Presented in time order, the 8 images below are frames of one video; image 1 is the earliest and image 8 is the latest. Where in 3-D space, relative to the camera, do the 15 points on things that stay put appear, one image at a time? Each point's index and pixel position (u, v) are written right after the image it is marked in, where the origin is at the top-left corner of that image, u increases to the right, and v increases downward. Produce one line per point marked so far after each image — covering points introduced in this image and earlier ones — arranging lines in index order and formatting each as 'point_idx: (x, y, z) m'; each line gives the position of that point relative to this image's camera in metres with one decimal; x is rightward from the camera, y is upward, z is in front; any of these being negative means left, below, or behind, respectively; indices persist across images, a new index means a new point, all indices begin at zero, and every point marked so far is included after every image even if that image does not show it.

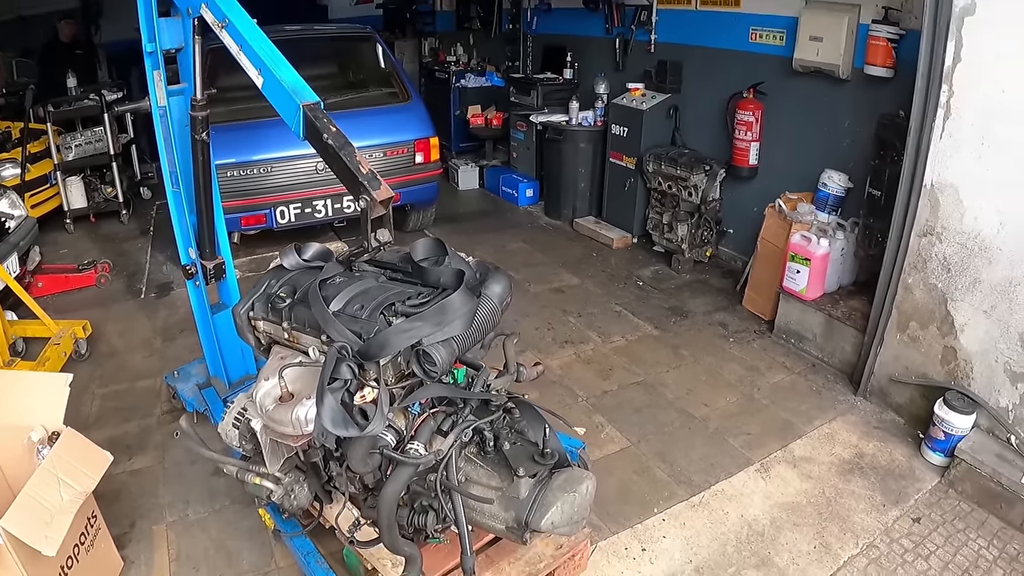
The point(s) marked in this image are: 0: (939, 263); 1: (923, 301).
0: (+1.7, 0.0, +3.1) m
1: (+1.7, -0.1, +3.1) m
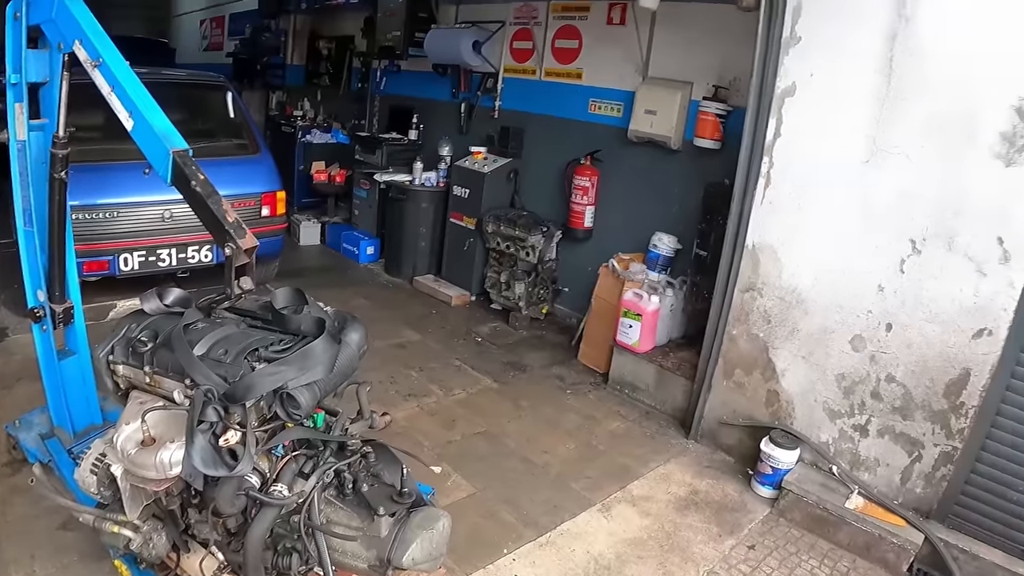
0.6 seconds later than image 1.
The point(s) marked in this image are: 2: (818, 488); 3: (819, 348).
0: (+1.1, -0.1, +3.2) m
1: (+1.0, -0.3, +3.3) m
2: (+1.3, -0.9, +3.0) m
3: (+1.3, -0.3, +3.1) m
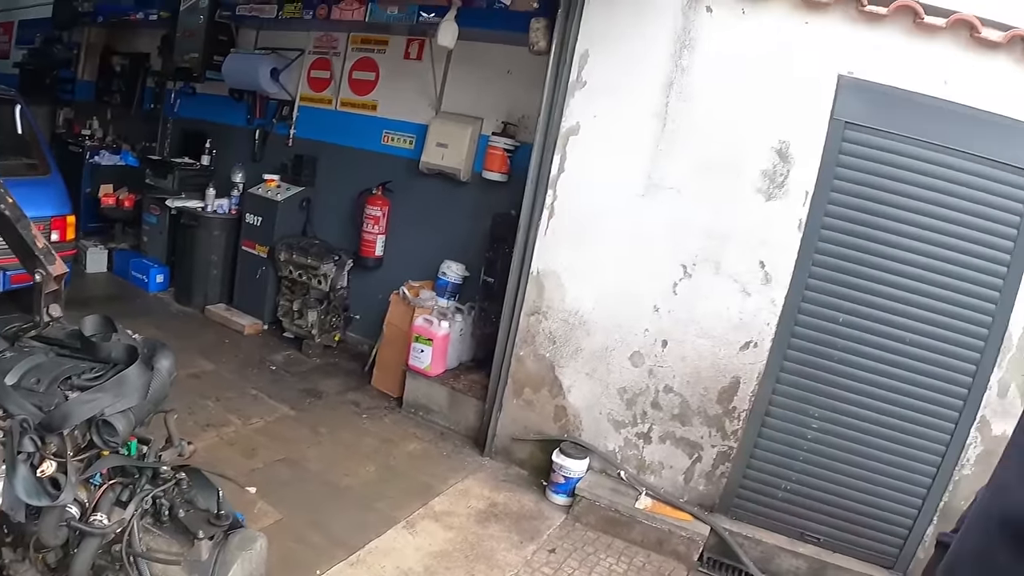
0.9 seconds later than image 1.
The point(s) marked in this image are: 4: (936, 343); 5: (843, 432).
0: (+0.2, -0.2, +3.4) m
1: (+0.1, -0.4, +3.5) m
2: (+0.5, -1.0, +3.3) m
3: (+0.4, -0.4, +3.3) m
4: (+2.0, -0.2, +3.1) m
5: (+1.6, -0.7, +3.2) m
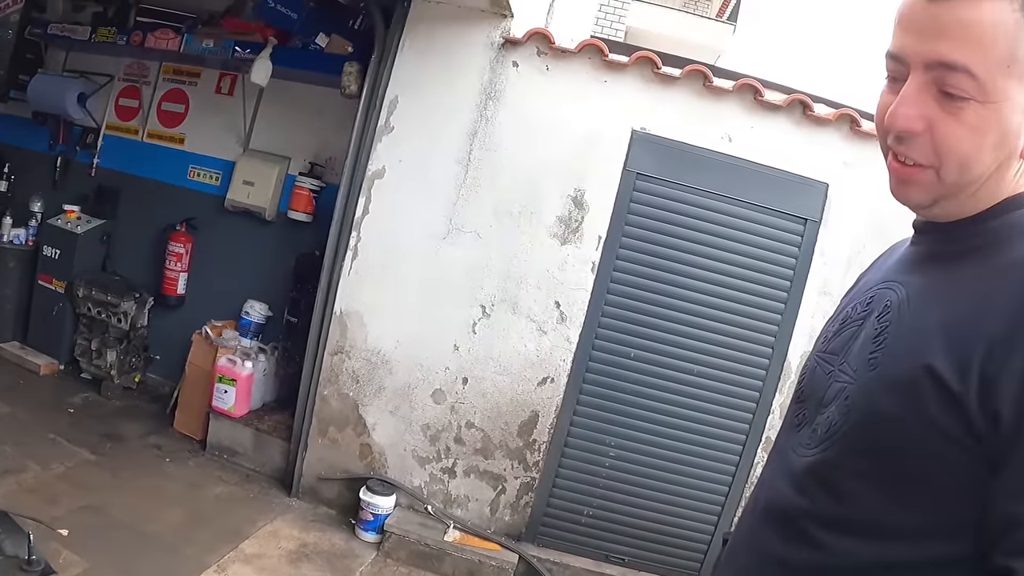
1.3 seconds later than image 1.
0: (-0.8, -0.4, +3.5) m
1: (-0.9, -0.6, +3.5) m
2: (-0.5, -1.2, +3.3) m
3: (-0.5, -0.6, +3.4) m
4: (+1.0, -0.4, +3.4) m
5: (+0.6, -0.9, +3.5) m
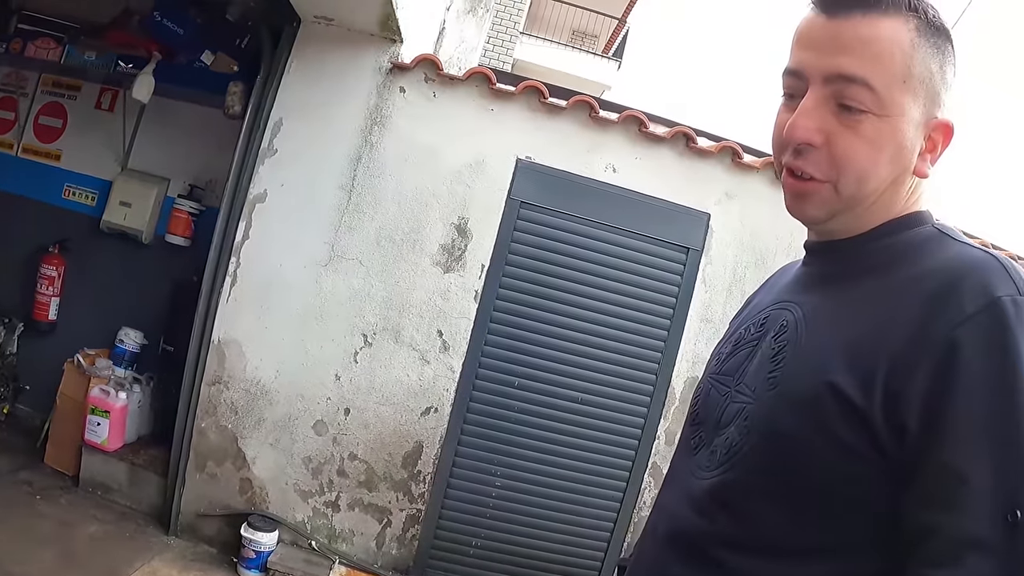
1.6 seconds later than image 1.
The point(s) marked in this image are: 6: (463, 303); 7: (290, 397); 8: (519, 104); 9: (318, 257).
0: (-1.4, -0.6, +3.3) m
1: (-1.4, -0.7, +3.3) m
2: (-1.0, -1.3, +3.2) m
3: (-1.1, -0.7, +3.3) m
4: (+0.5, -0.6, +3.5) m
5: (+0.1, -1.0, +3.4) m
6: (-0.3, -0.1, +3.4) m
7: (-1.1, -0.5, +3.3) m
8: (0.0, +0.9, +3.4) m
9: (-0.9, +0.2, +3.3) m
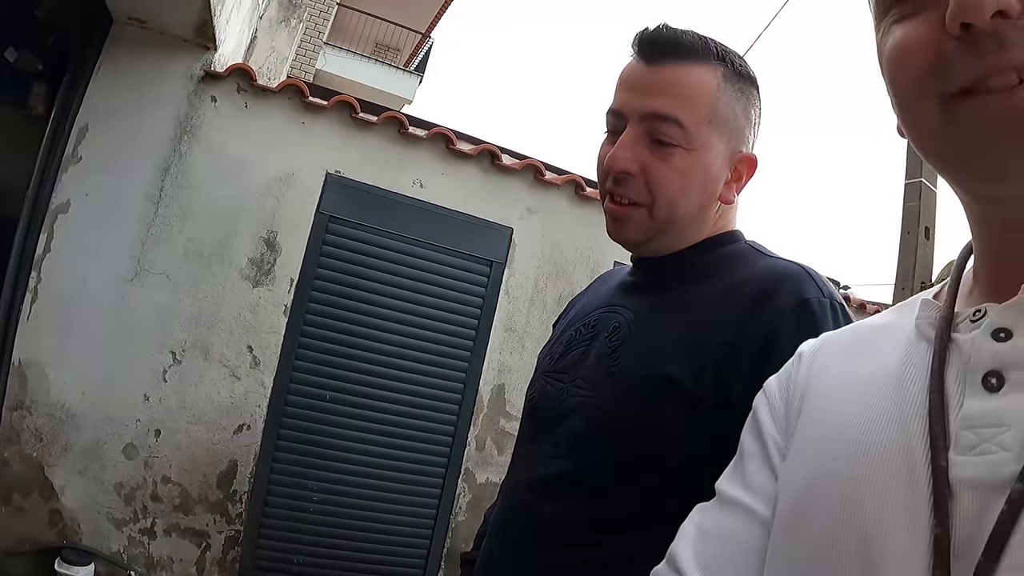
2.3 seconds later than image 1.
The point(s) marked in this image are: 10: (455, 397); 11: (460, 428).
0: (-2.2, -0.7, +2.9) m
1: (-2.2, -0.8, +2.9) m
2: (-1.8, -1.4, +2.9) m
3: (-1.9, -0.8, +3.0) m
4: (-0.5, -0.6, +3.7) m
5: (-0.9, -1.1, +3.5) m
6: (-1.2, -0.1, +3.4) m
7: (-1.9, -0.6, +3.0) m
8: (-0.9, +0.8, +3.5) m
9: (-1.8, +0.1, +3.1) m
10: (-0.3, -0.6, +3.8) m
11: (-0.3, -0.8, +3.8) m
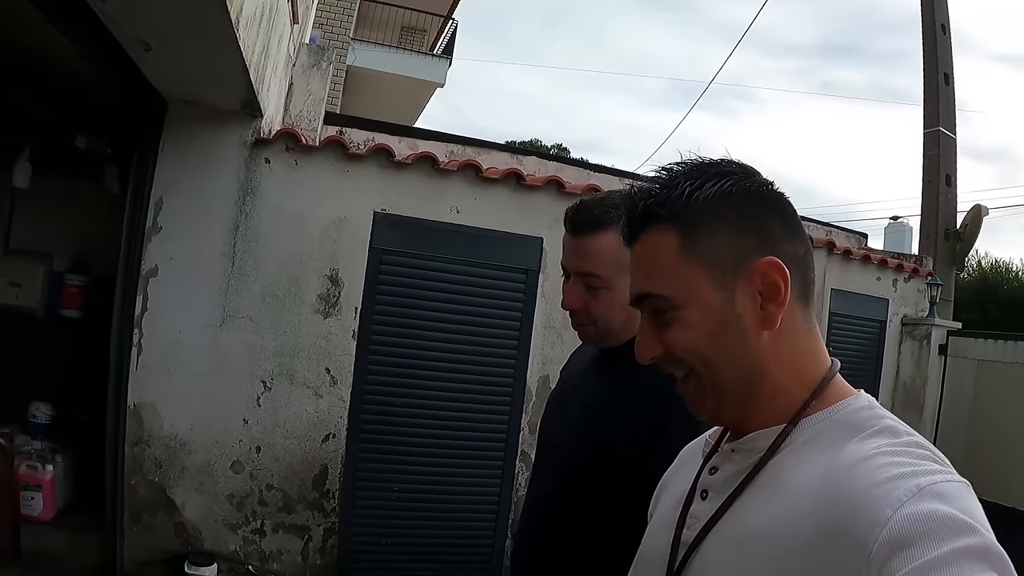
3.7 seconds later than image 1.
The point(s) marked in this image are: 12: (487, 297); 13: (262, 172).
0: (-2.0, -0.9, +3.6) m
1: (-2.0, -1.1, +3.6) m
2: (-1.5, -1.6, +3.6) m
3: (-1.7, -1.0, +3.7) m
4: (-0.2, -0.7, +4.2) m
5: (-0.5, -1.2, +4.1) m
6: (-1.0, -0.3, +4.0) m
7: (-1.7, -0.9, +3.7) m
8: (-0.8, +0.7, +4.0) m
9: (-1.7, -0.2, +3.7) m
10: (0.0, -0.6, +4.2) m
11: (0.0, -0.8, +4.3) m
12: (-0.2, 0.0, +4.1) m
13: (-1.4, +0.6, +3.8) m
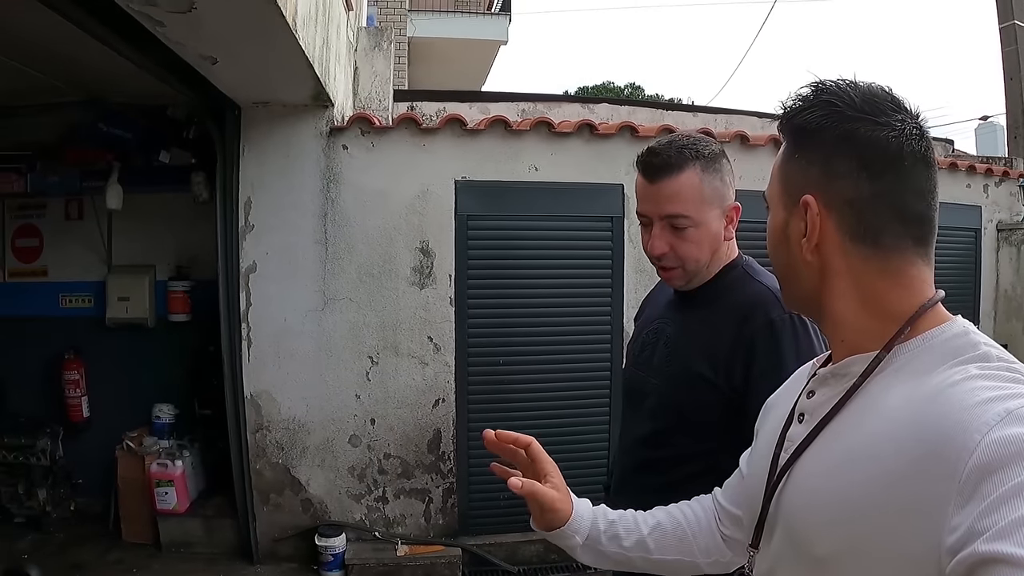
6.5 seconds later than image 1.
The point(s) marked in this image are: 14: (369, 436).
0: (-1.4, -0.9, +3.9) m
1: (-1.4, -1.1, +3.9) m
2: (-0.8, -1.5, +3.9) m
3: (-1.0, -1.0, +3.9) m
4: (+0.4, -0.4, +4.1) m
5: (+0.1, -0.9, +4.1) m
6: (-0.4, -0.1, +4.0) m
7: (-1.1, -0.8, +3.9) m
8: (-0.4, +0.9, +4.0) m
9: (-1.1, -0.1, +3.9) m
10: (+0.6, -0.3, +4.2) m
11: (+0.7, -0.5, +4.2) m
12: (+0.4, +0.3, +4.1) m
13: (-1.0, +0.7, +3.9) m
14: (-0.8, -0.9, +4.0) m
